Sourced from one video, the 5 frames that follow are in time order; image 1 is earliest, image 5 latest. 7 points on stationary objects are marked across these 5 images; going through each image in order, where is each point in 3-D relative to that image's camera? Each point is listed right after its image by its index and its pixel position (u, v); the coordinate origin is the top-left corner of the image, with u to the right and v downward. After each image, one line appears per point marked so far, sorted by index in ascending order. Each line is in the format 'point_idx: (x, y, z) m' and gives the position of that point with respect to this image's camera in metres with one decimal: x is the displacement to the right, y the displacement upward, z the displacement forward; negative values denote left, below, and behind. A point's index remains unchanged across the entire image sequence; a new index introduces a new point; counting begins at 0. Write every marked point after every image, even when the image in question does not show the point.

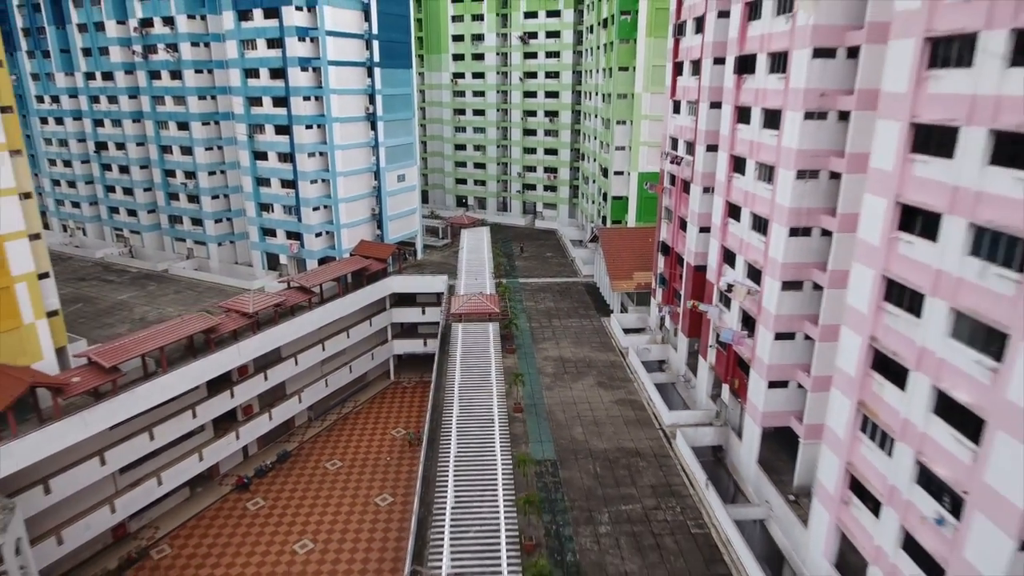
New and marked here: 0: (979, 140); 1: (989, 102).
0: (+9.3, +2.9, +11.9) m
1: (+9.3, +3.6, +11.7) m
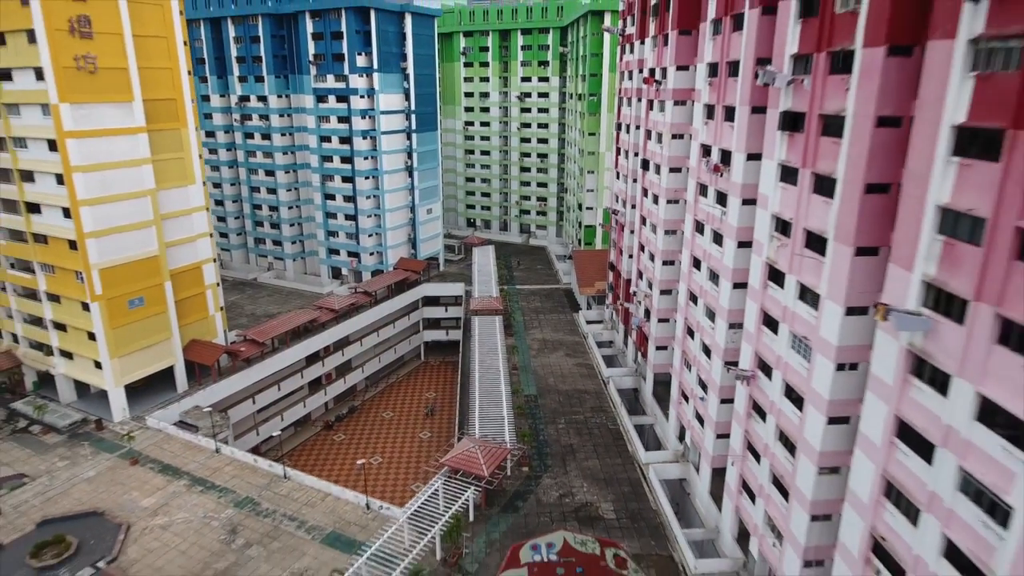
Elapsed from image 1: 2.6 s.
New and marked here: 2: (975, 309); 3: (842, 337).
0: (+9.3, +2.6, +28.1) m
1: (+9.2, +3.3, +27.8) m
2: (+10.2, -0.5, +13.2) m
3: (+10.0, -1.5, +18.1) m
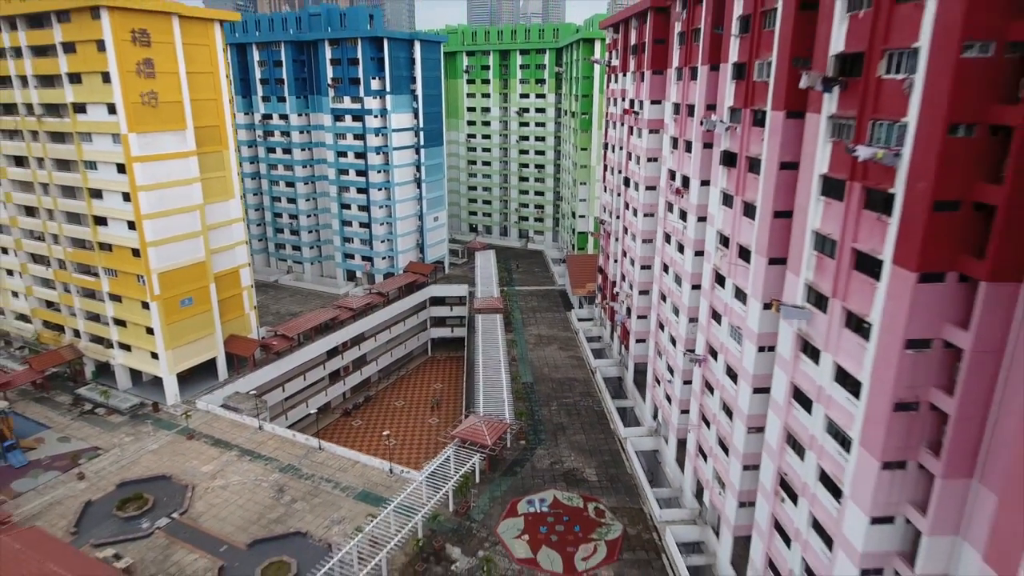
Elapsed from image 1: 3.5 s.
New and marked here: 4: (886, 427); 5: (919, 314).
0: (+9.2, +2.6, +33.8) m
1: (+9.2, +3.3, +33.6) m
2: (+10.1, -0.5, +18.9) m
3: (+9.9, -1.5, +23.9) m
4: (+10.3, -3.8, +16.7) m
5: (+10.7, -0.7, +15.7) m
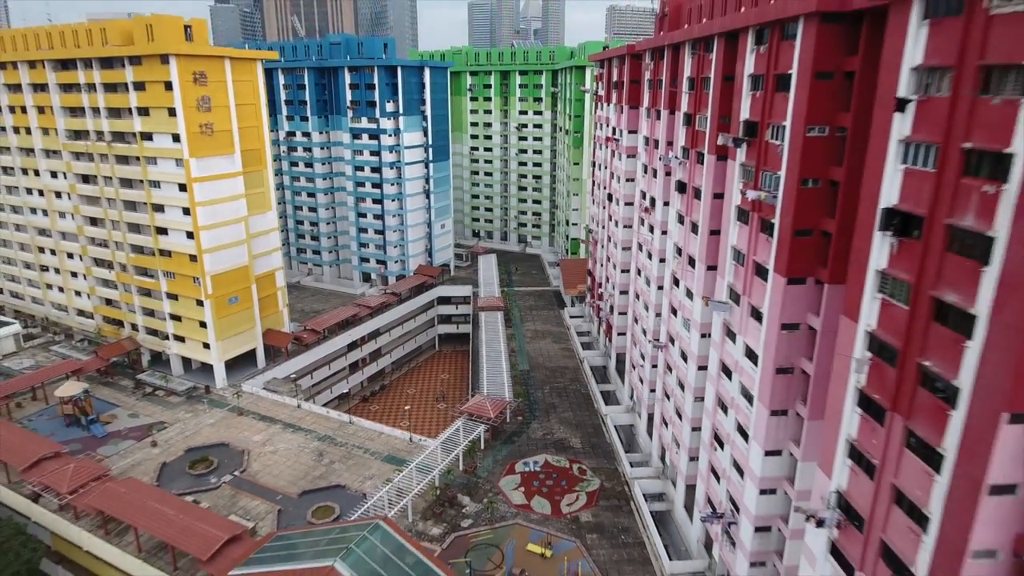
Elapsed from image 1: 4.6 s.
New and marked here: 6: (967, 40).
0: (+9.1, +2.5, +41.0) m
1: (+9.1, +3.2, +40.8) m
2: (+10.0, -0.5, +26.1) m
3: (+9.9, -1.5, +31.0) m
4: (+10.2, -3.9, +23.8) m
5: (+10.6, -0.7, +22.9) m
6: (+10.8, +5.9, +14.3) m
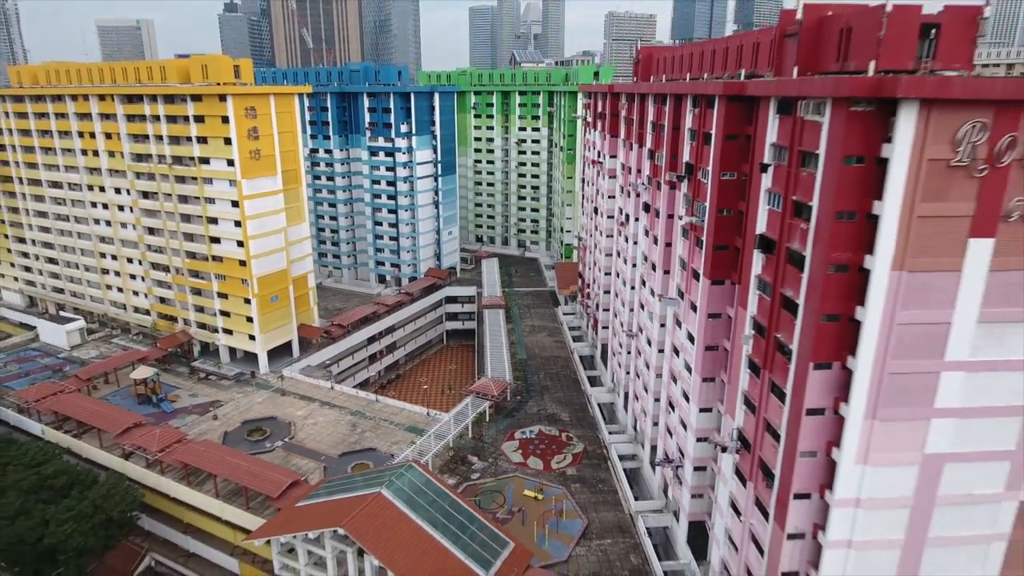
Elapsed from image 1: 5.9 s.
0: (+9.1, +2.5, +49.6) m
1: (+9.1, +3.2, +49.4) m
2: (+10.0, -0.5, +34.7) m
3: (+9.8, -1.5, +39.6) m
4: (+10.2, -3.8, +32.4) m
5: (+10.5, -0.6, +31.5) m
6: (+10.7, +5.9, +22.8) m
